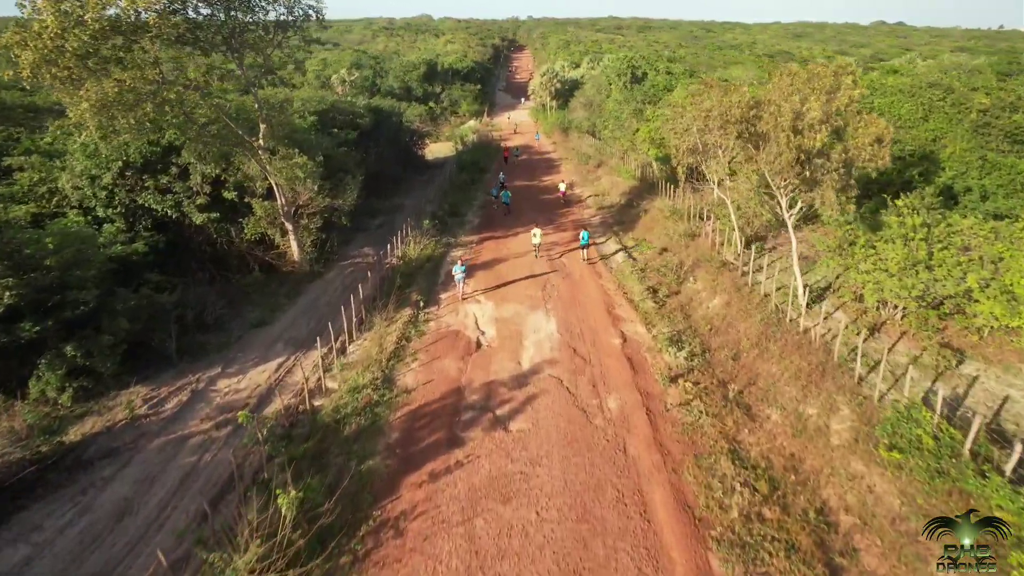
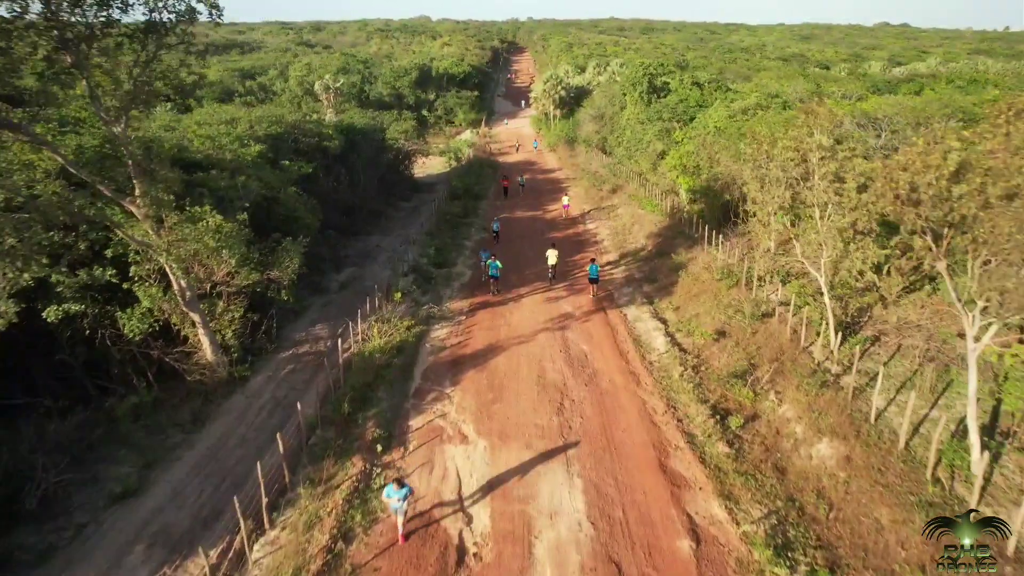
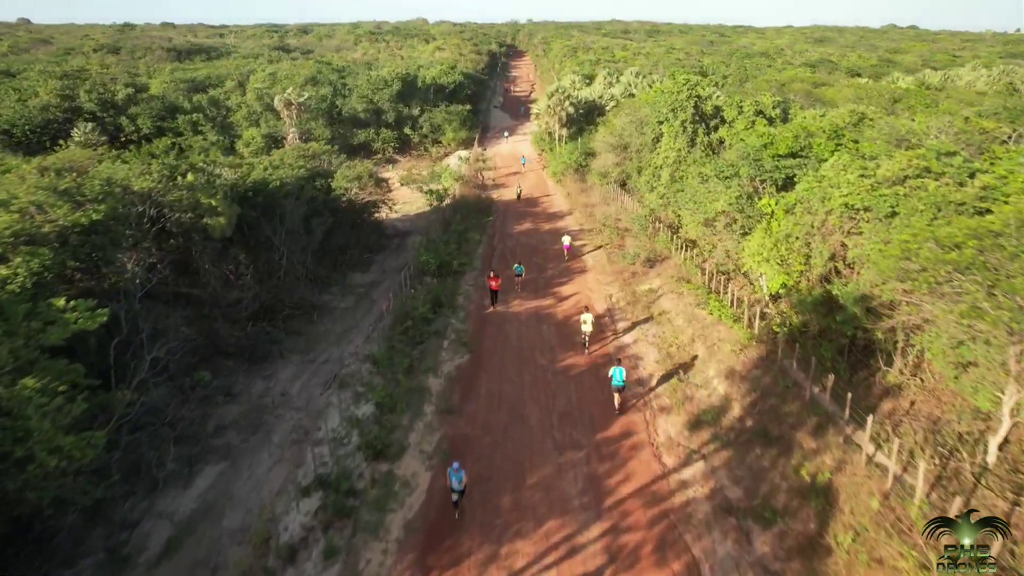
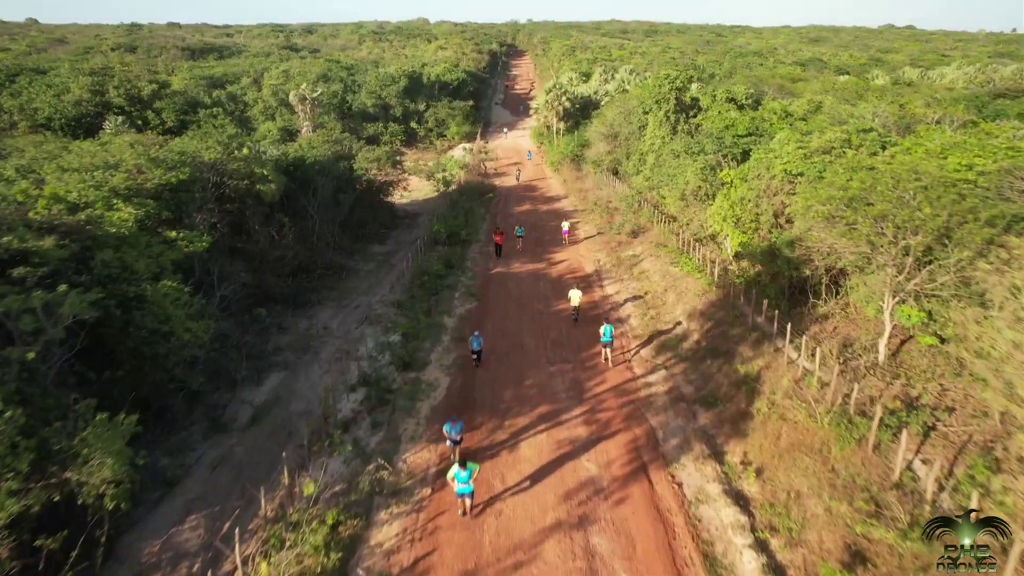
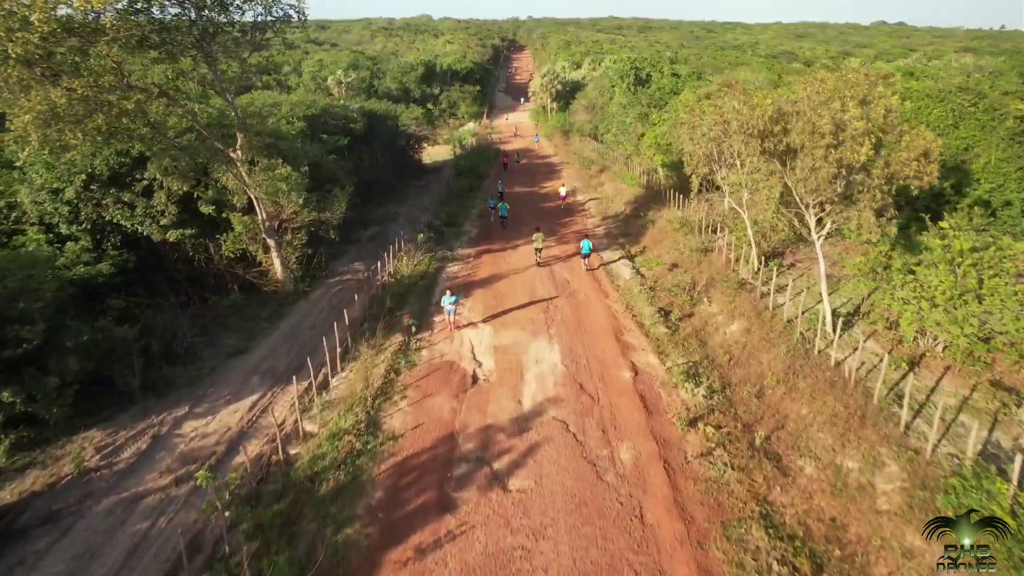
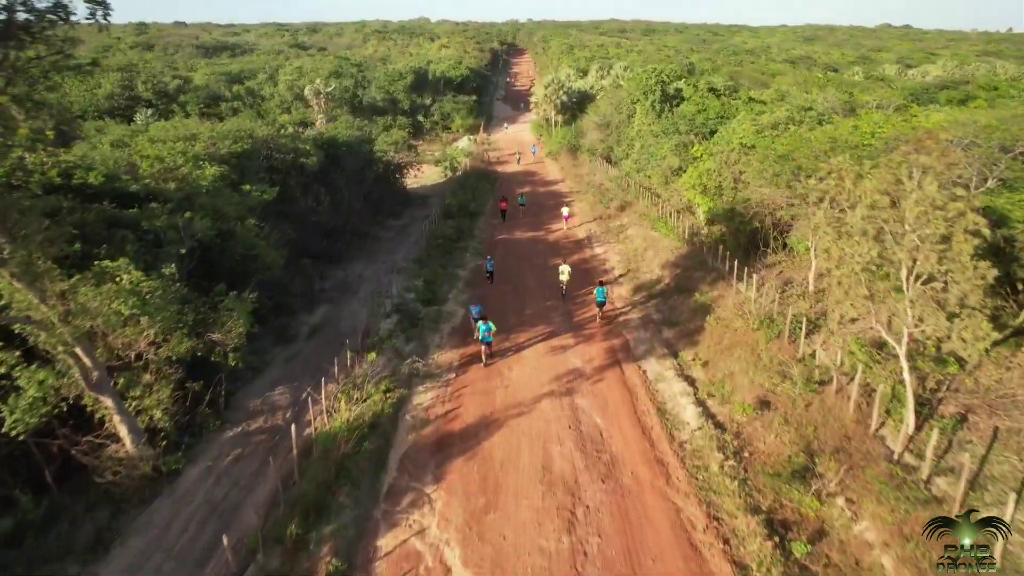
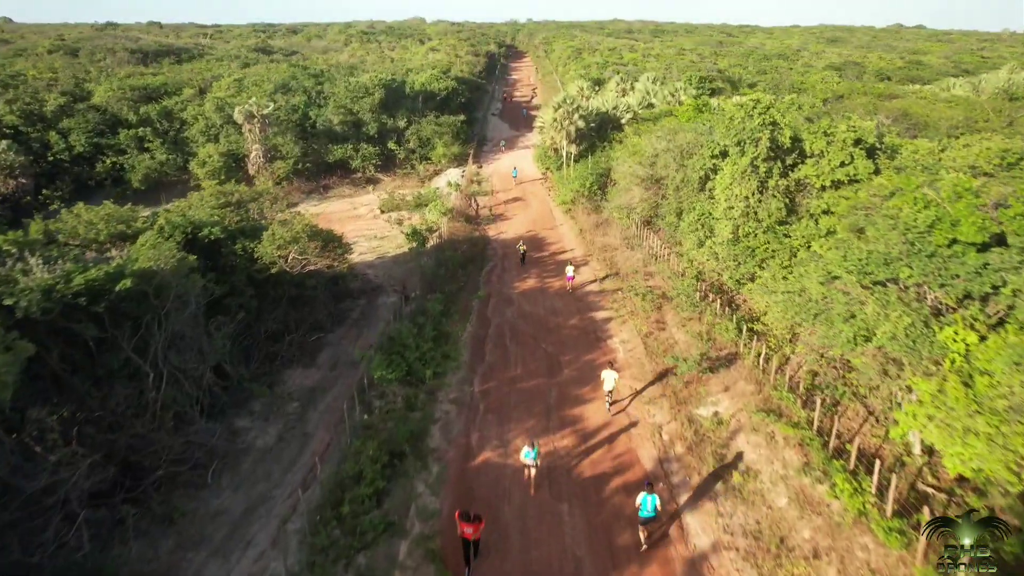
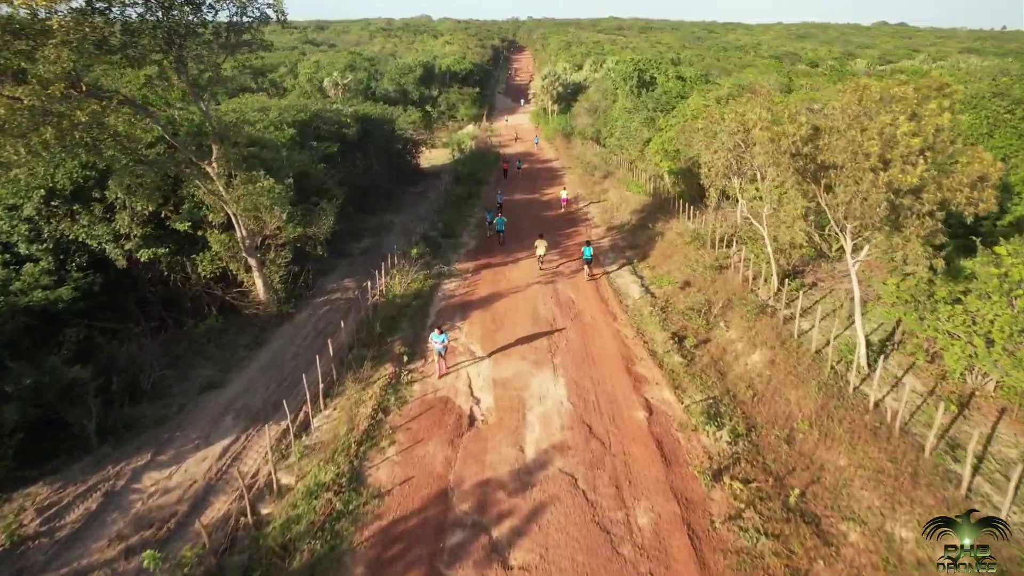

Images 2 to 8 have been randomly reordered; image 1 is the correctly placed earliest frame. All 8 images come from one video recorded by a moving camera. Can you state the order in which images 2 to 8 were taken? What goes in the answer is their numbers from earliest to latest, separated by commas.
5, 8, 2, 6, 4, 3, 7
